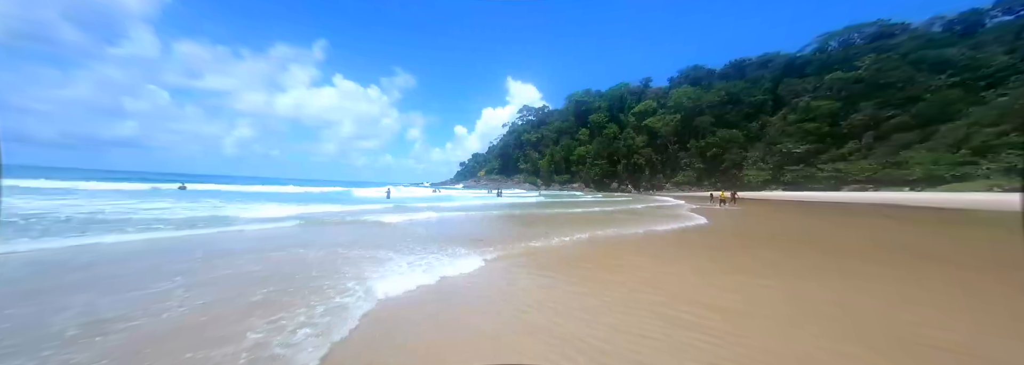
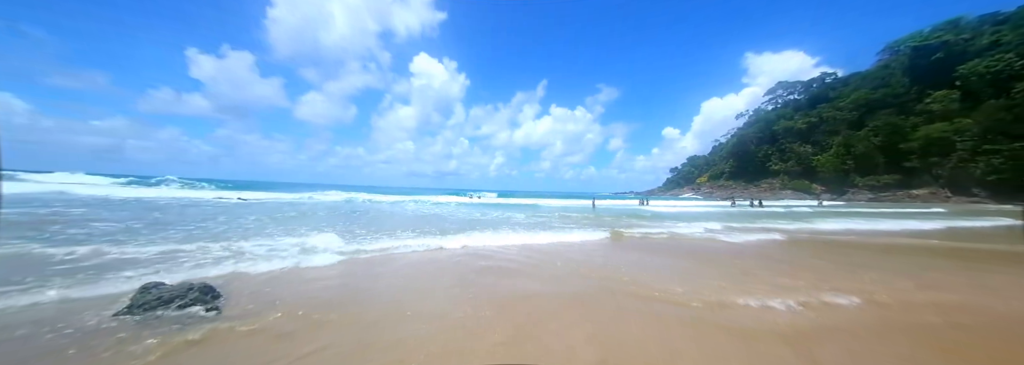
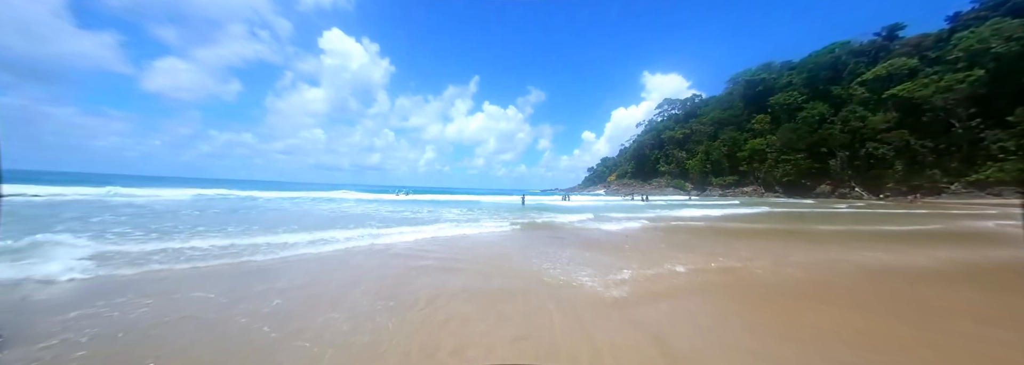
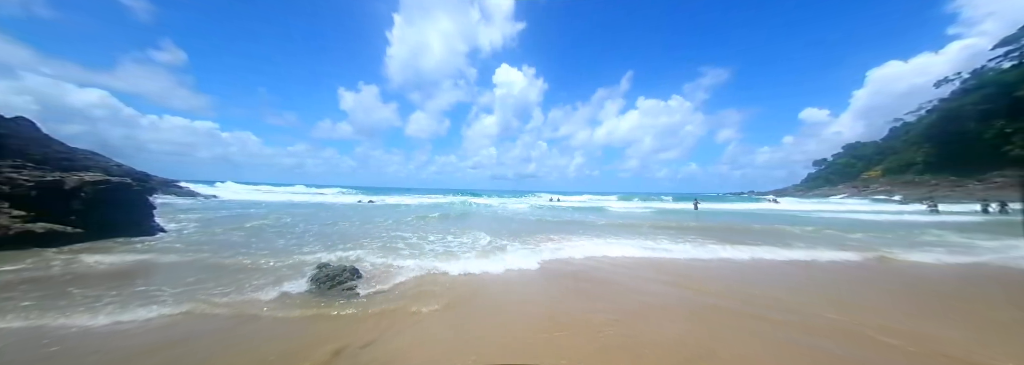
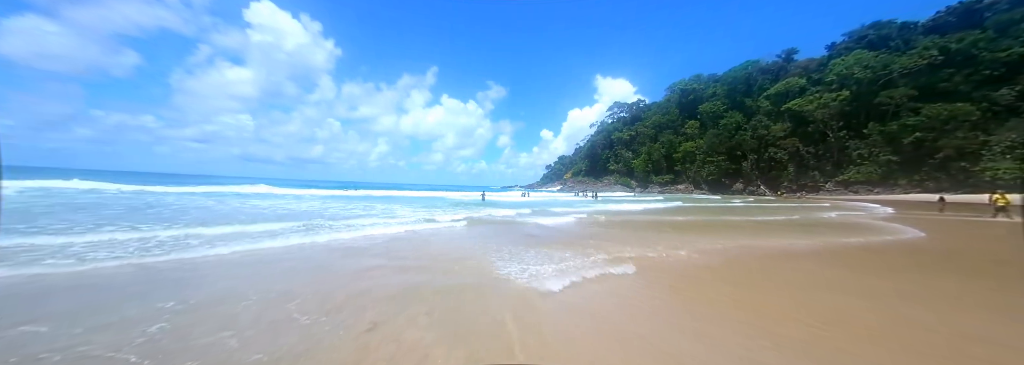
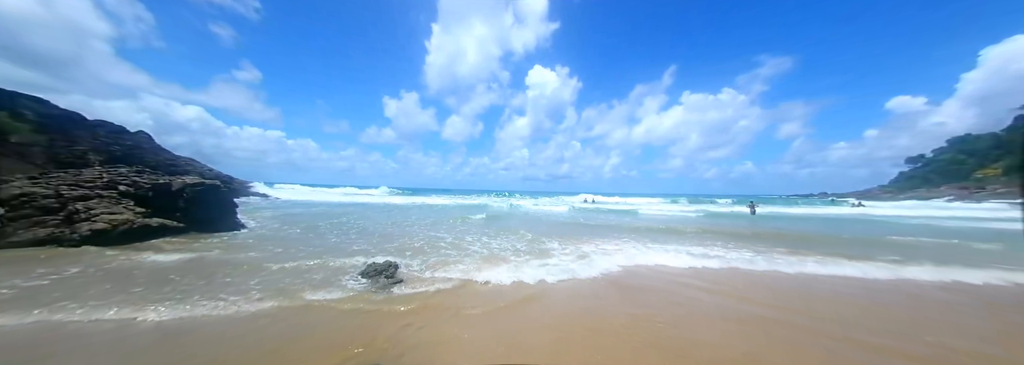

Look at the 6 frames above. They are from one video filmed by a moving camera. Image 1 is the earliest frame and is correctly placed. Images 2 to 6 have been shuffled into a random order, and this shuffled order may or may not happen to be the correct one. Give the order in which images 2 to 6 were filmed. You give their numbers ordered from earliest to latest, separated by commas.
5, 3, 2, 4, 6
